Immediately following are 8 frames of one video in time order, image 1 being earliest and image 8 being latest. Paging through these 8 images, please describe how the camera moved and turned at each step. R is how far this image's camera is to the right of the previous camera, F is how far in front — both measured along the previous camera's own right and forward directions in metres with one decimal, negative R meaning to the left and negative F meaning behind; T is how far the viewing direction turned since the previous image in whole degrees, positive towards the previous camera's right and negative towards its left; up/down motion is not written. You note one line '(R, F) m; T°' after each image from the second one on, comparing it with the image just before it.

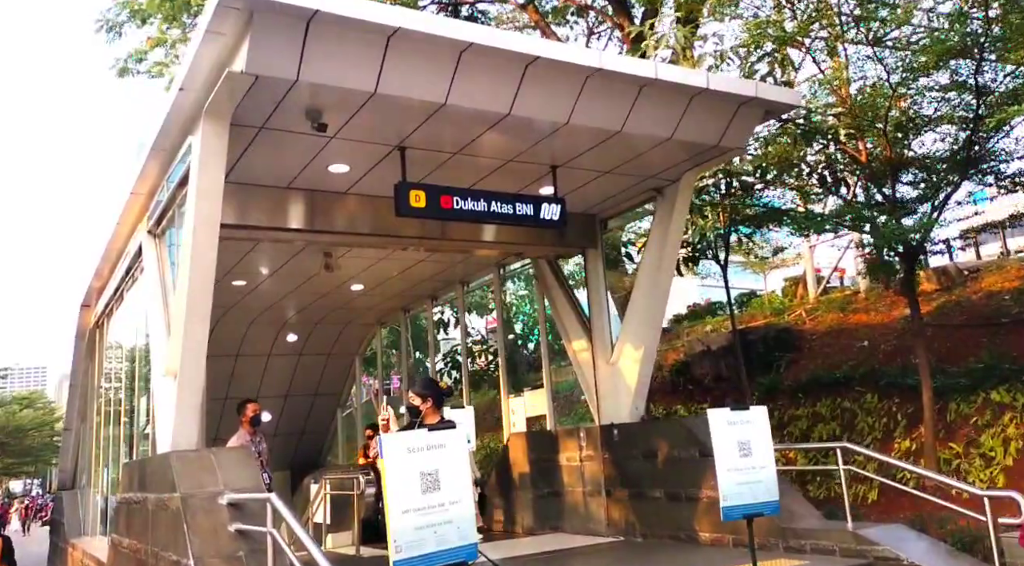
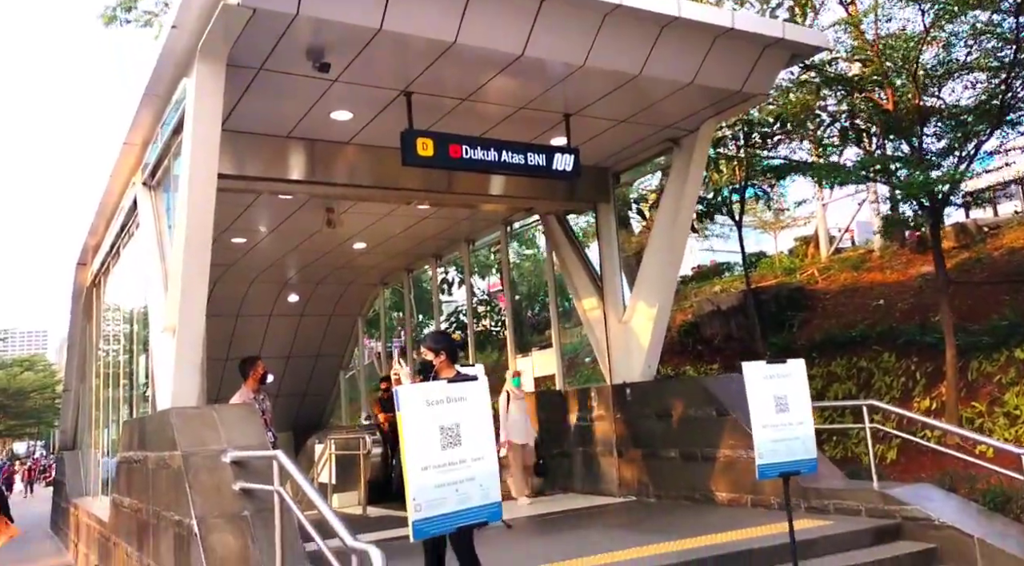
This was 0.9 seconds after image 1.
(-0.1, +0.3) m; 0°
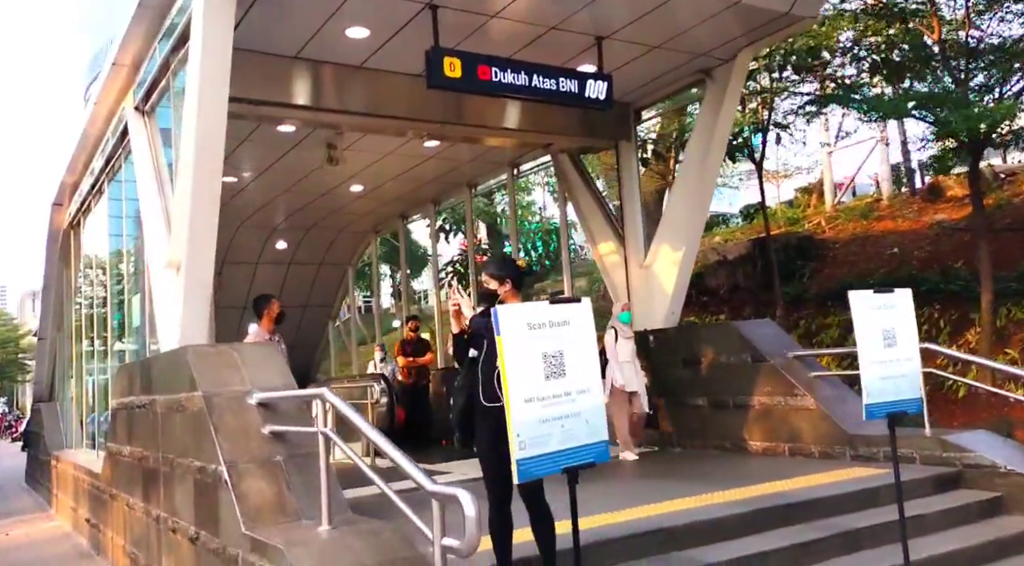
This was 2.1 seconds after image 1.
(-0.6, +0.6) m; +2°
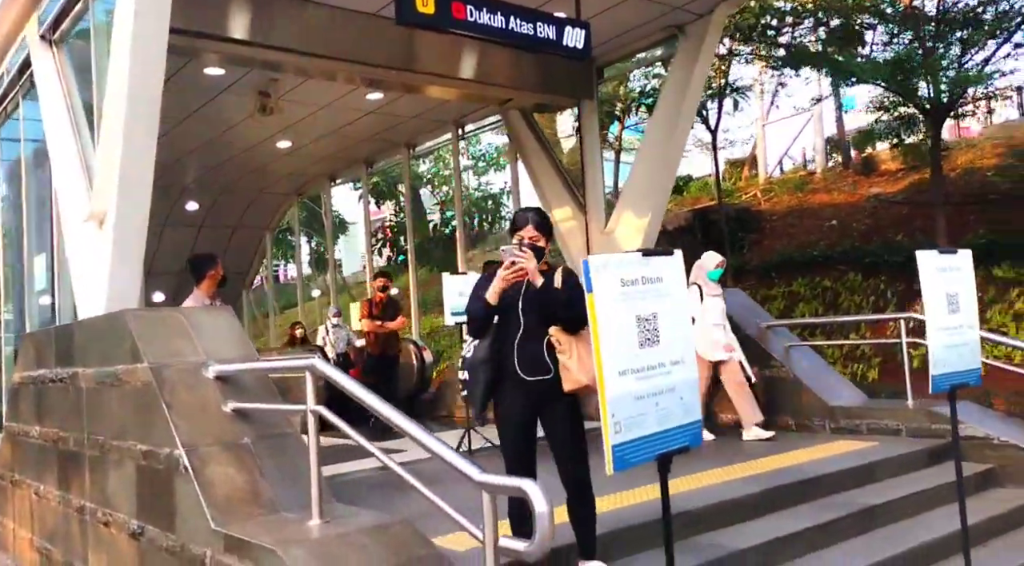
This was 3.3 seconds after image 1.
(-0.6, +0.7) m; +7°
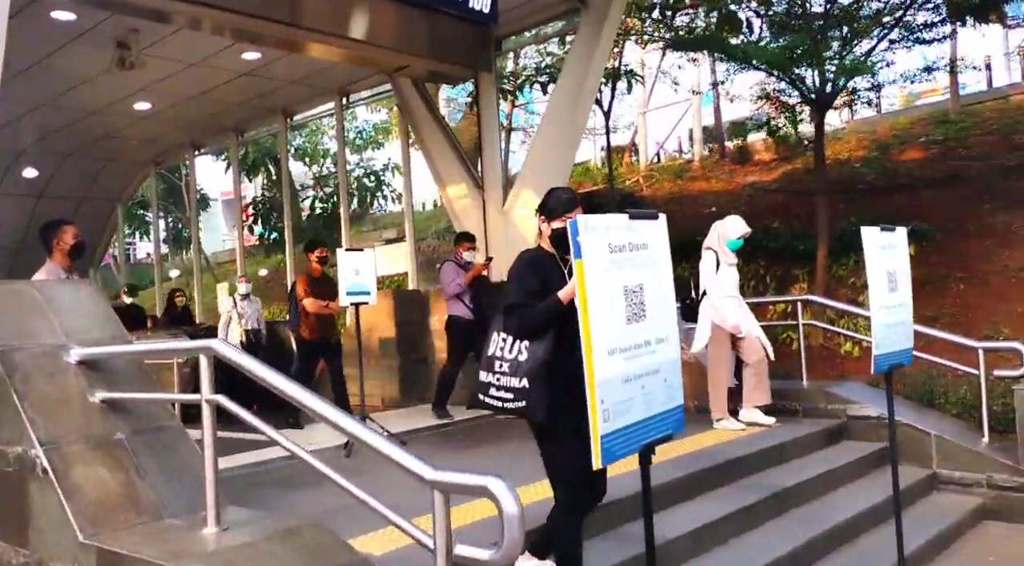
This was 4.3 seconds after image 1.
(-0.3, +0.5) m; +9°
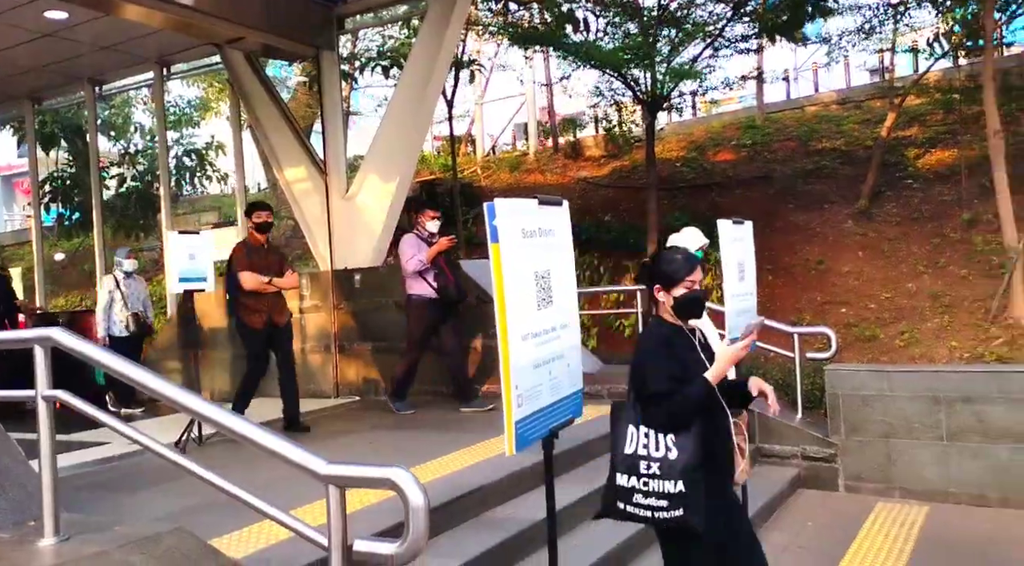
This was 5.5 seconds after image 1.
(-0.3, +0.1) m; +12°
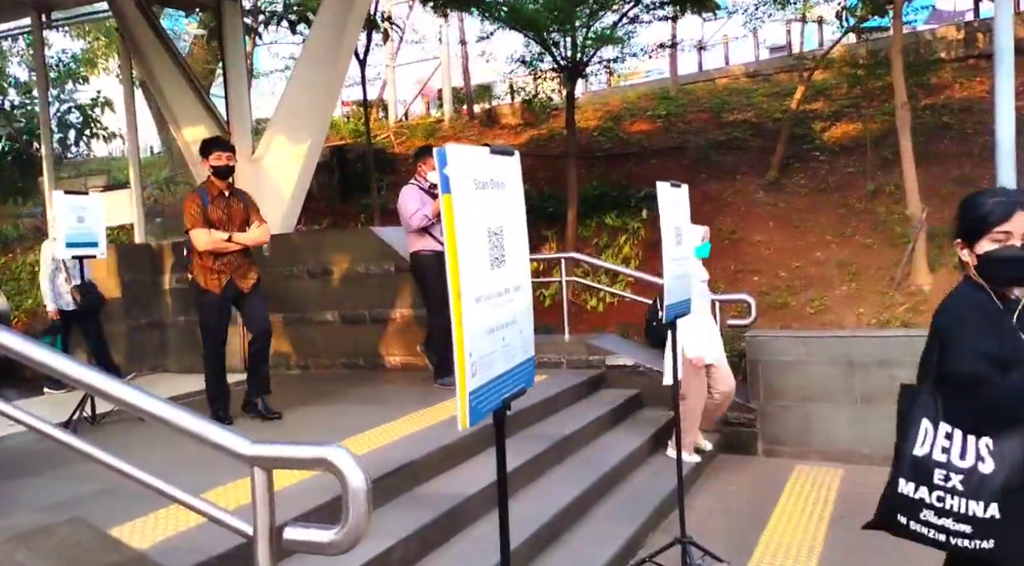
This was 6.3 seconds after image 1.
(-0.1, +0.2) m; +6°
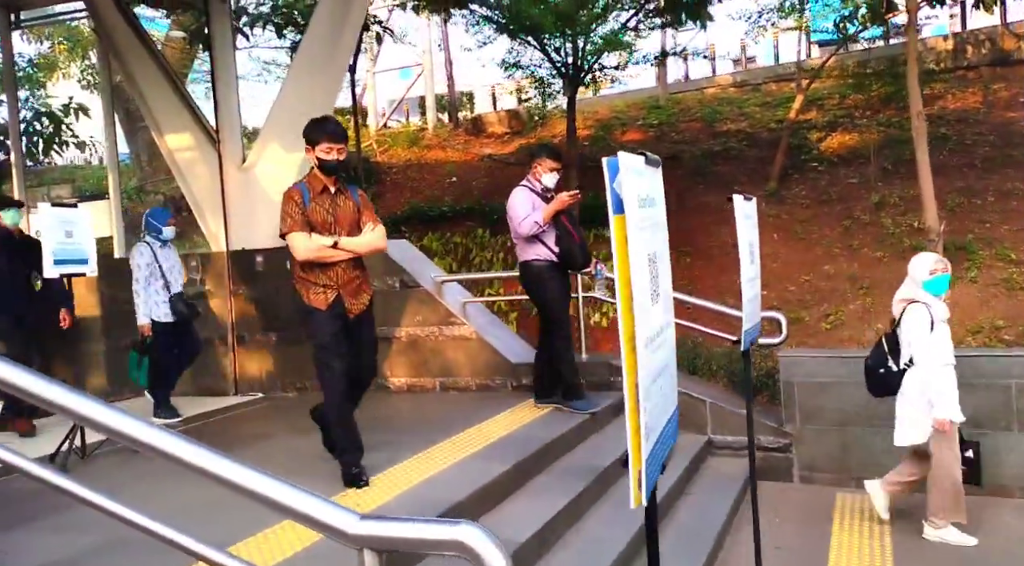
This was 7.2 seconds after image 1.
(-0.4, +0.4) m; +2°
